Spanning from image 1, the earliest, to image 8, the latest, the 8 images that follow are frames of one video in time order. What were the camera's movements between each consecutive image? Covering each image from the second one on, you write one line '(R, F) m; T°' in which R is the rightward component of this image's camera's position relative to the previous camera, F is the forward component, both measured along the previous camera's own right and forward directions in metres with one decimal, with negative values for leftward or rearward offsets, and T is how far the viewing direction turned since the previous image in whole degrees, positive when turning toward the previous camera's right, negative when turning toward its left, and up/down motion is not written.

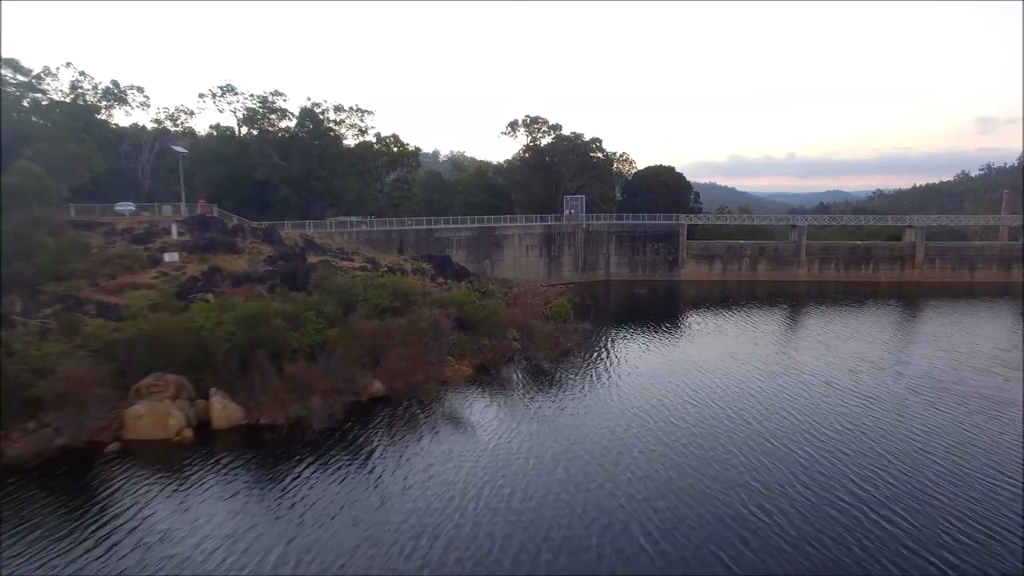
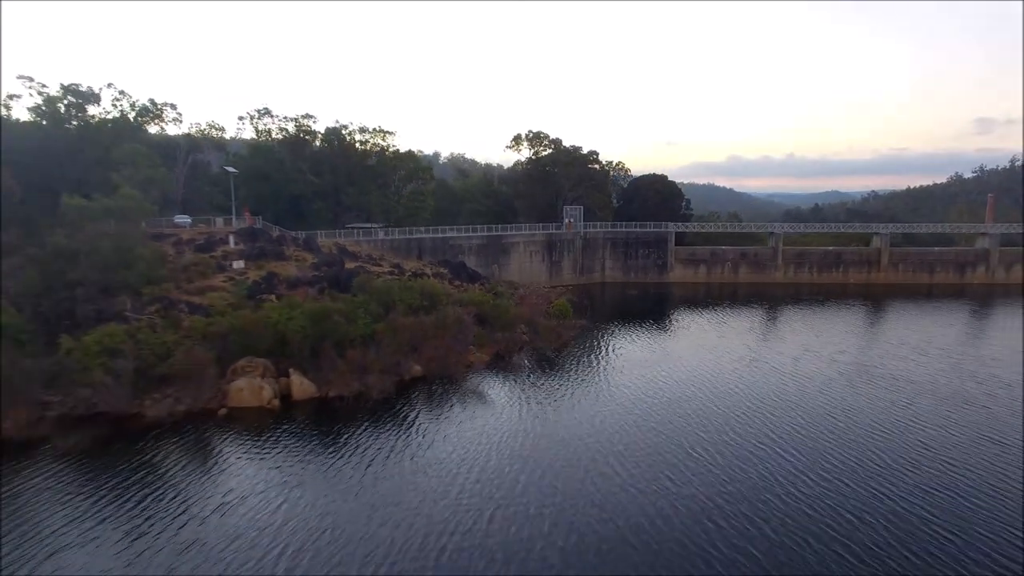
(-0.2, -3.9) m; 0°
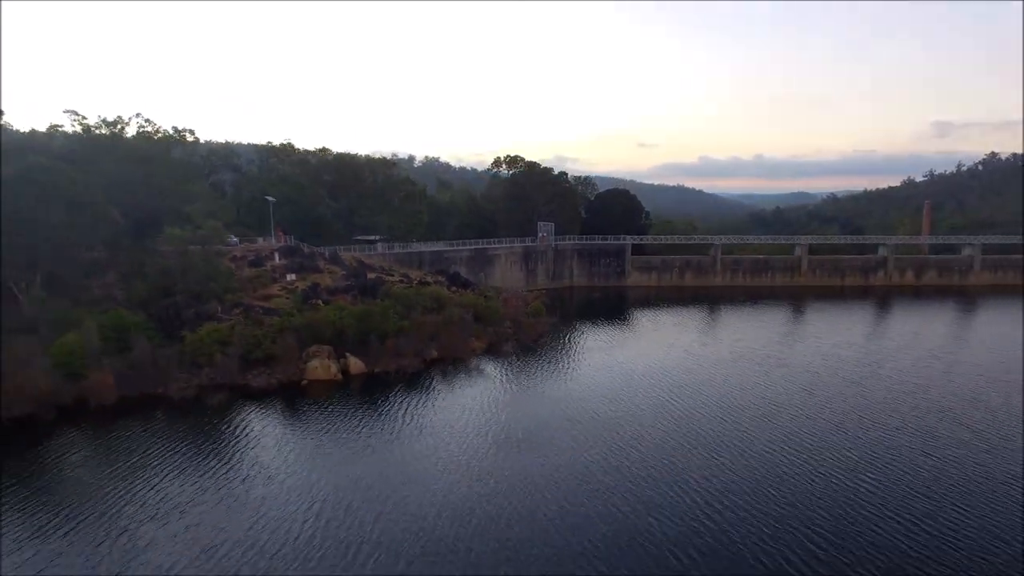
(-0.5, -7.3) m; +2°
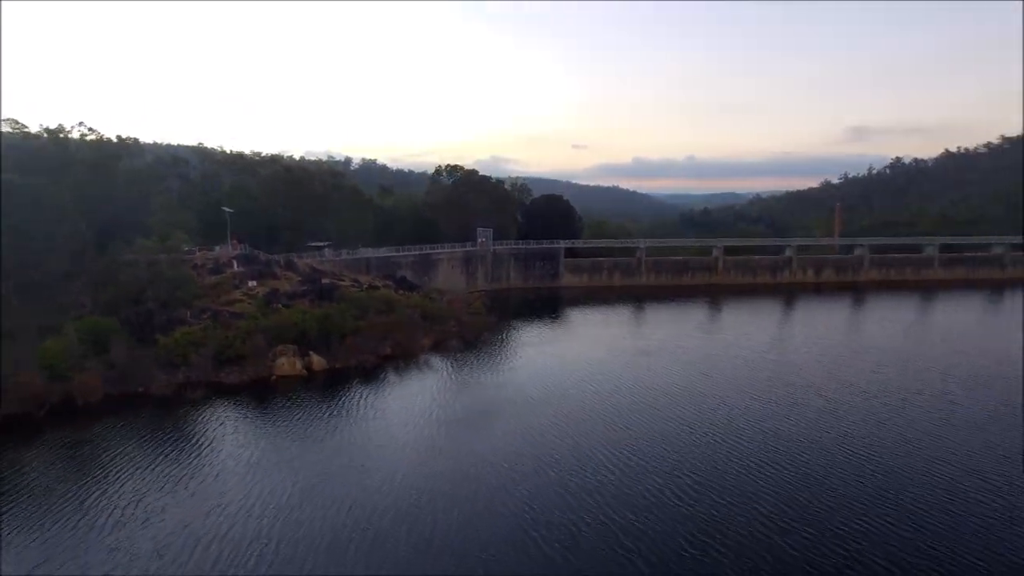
(-0.2, -3.4) m; +5°
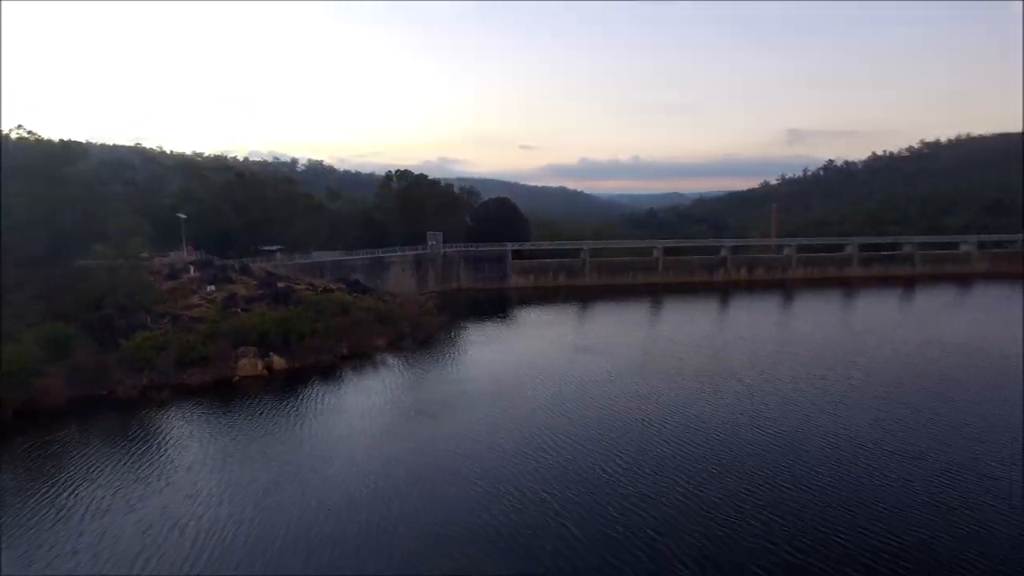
(0.0, -1.9) m; +4°
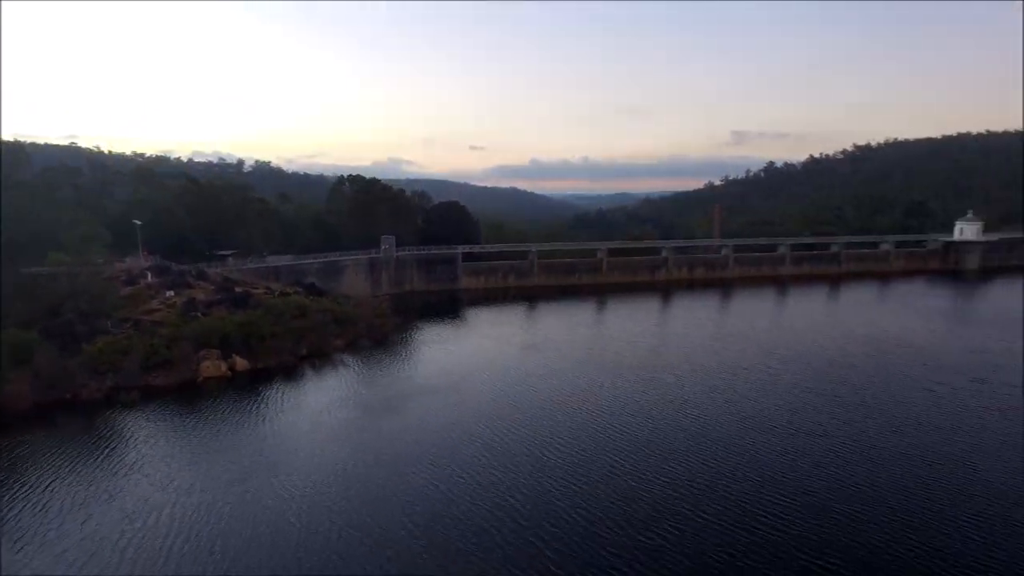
(0.0, -1.9) m; +4°
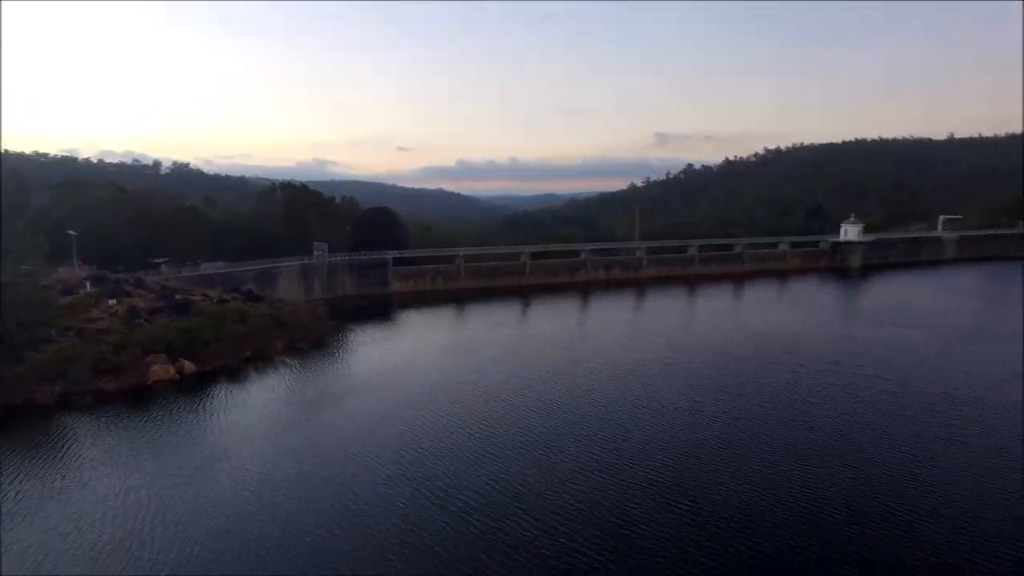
(+0.1, -3.2) m; +6°
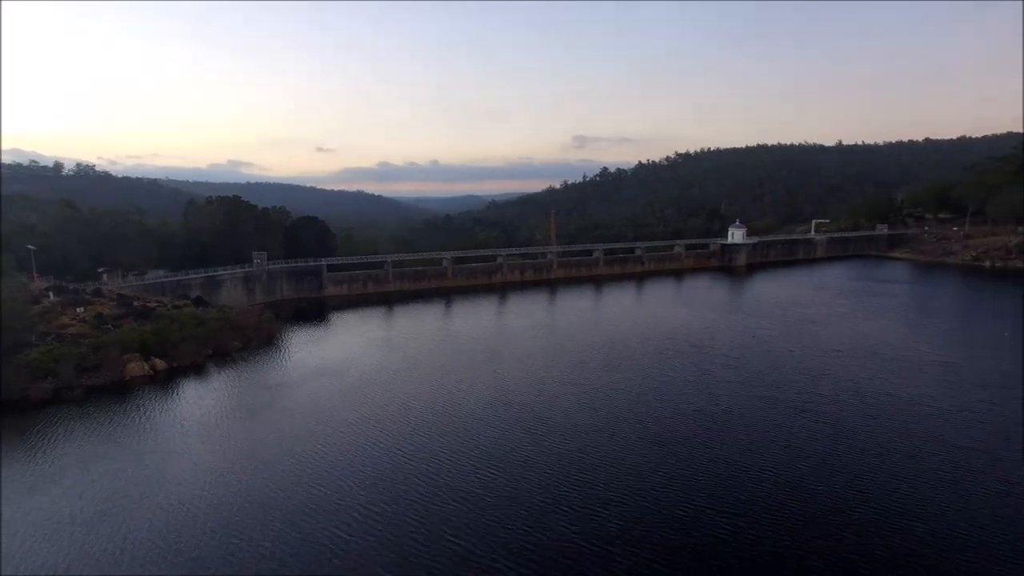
(-0.1, -6.5) m; +6°
